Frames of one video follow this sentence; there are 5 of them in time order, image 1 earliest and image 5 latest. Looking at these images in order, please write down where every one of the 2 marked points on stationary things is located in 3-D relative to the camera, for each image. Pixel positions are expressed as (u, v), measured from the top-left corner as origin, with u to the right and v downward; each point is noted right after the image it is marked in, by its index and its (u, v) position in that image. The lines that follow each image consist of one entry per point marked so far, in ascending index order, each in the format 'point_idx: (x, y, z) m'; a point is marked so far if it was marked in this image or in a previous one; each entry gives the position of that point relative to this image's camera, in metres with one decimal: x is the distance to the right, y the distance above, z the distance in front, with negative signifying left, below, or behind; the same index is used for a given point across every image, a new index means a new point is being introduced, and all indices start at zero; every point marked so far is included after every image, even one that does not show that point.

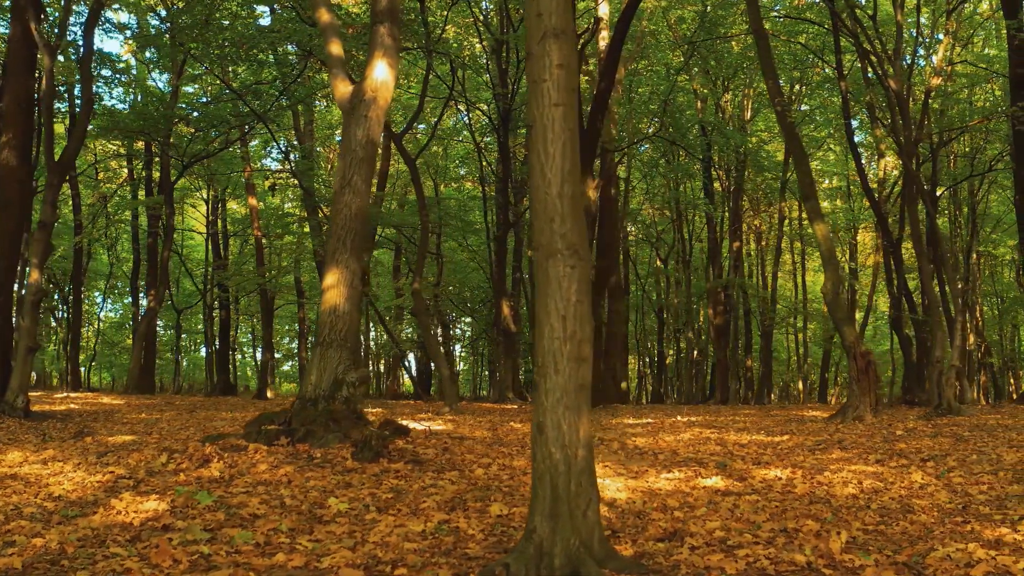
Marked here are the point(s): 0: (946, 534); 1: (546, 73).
0: (+2.4, -1.4, +3.9) m
1: (+0.2, +1.0, +3.1) m
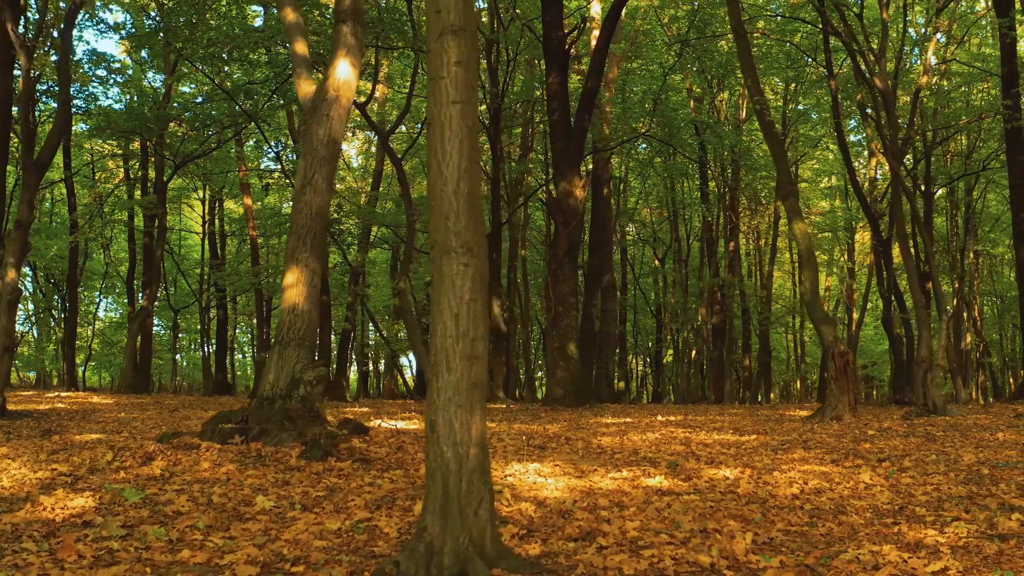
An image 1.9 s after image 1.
0: (+2.0, -1.4, +3.9) m
1: (-0.3, +1.0, +3.1) m
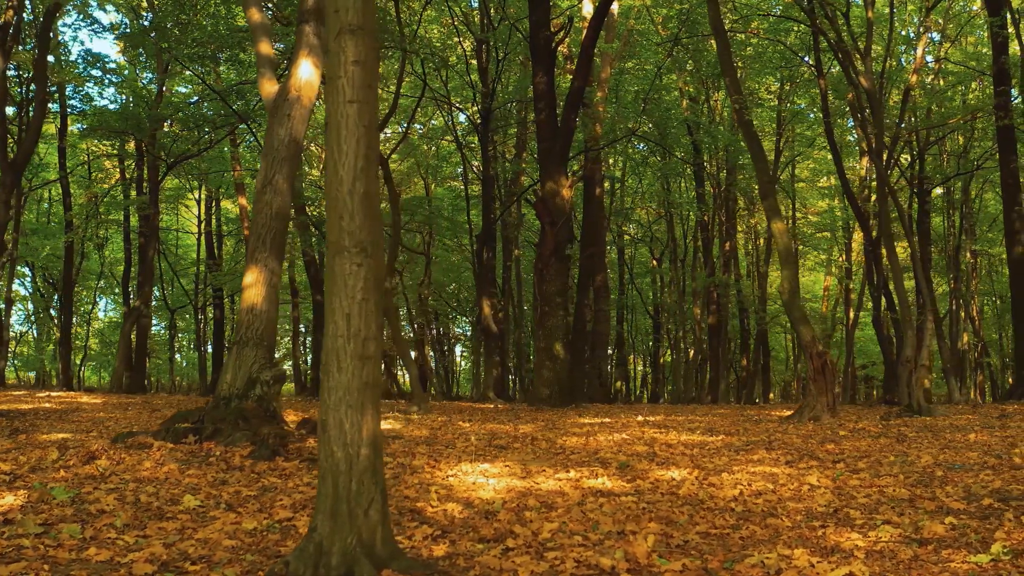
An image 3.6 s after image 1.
0: (+1.5, -1.4, +3.9) m
1: (-0.8, +1.0, +3.1) m
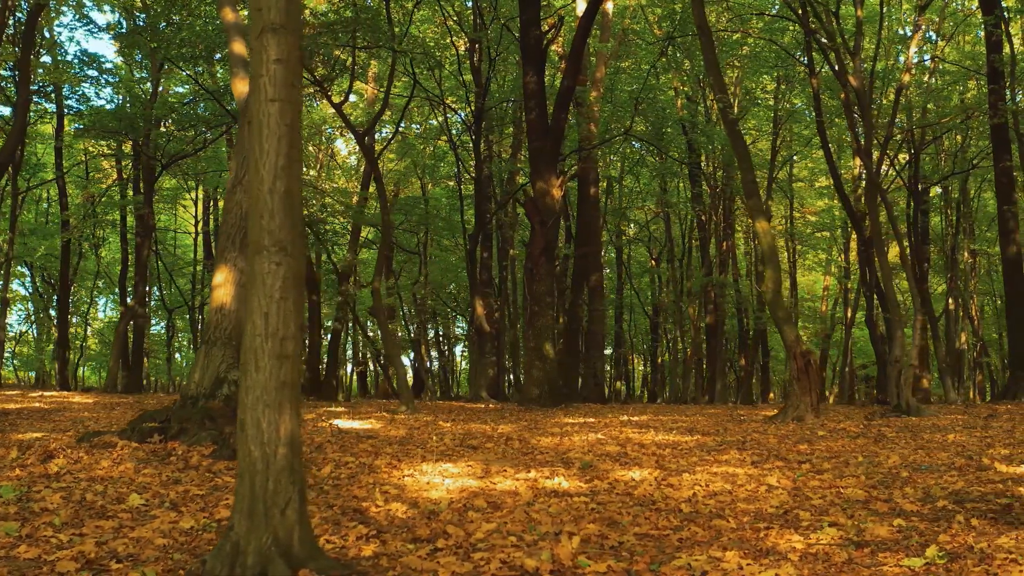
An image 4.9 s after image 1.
0: (+1.2, -1.4, +3.8) m
1: (-1.1, +1.0, +3.1) m
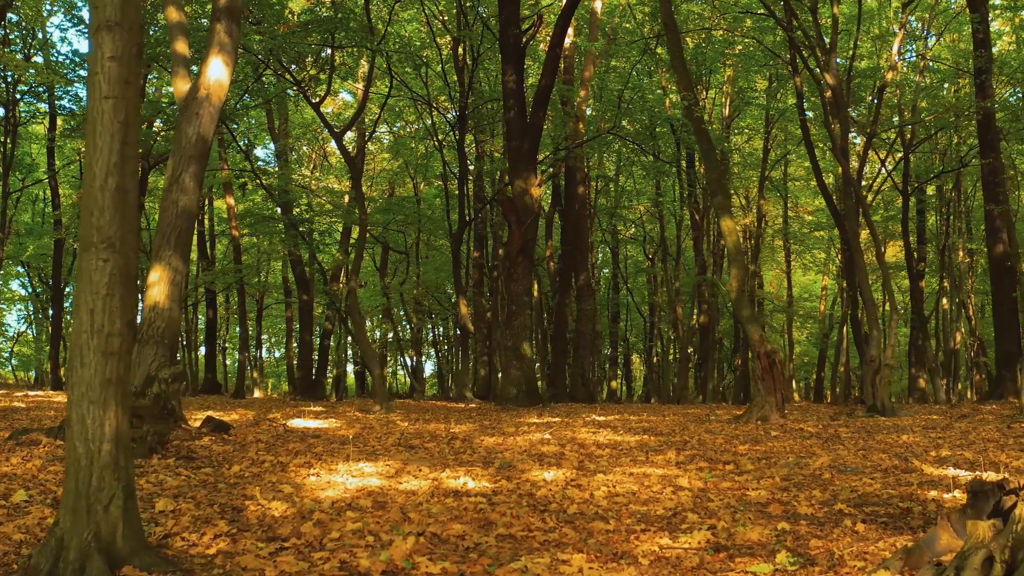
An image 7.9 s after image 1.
0: (+0.5, -1.4, +3.8) m
1: (-1.9, +1.0, +3.1) m
